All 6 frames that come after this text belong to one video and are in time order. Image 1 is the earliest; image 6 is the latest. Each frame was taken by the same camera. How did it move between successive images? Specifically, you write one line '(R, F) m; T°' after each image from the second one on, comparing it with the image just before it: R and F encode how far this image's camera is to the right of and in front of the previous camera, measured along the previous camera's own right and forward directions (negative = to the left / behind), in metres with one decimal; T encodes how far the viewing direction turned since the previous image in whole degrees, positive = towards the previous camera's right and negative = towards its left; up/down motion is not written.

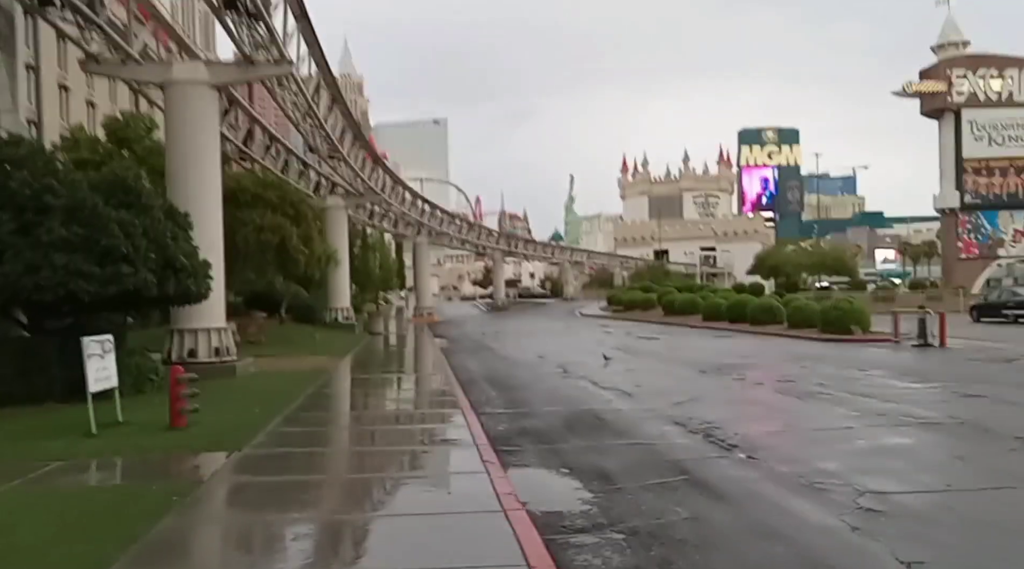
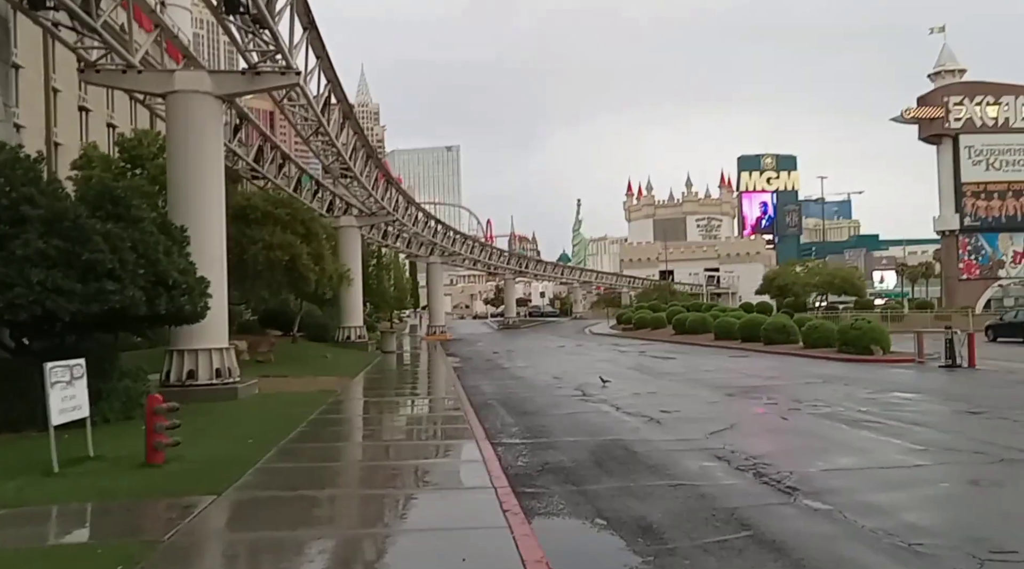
(-0.1, +1.2) m; -1°
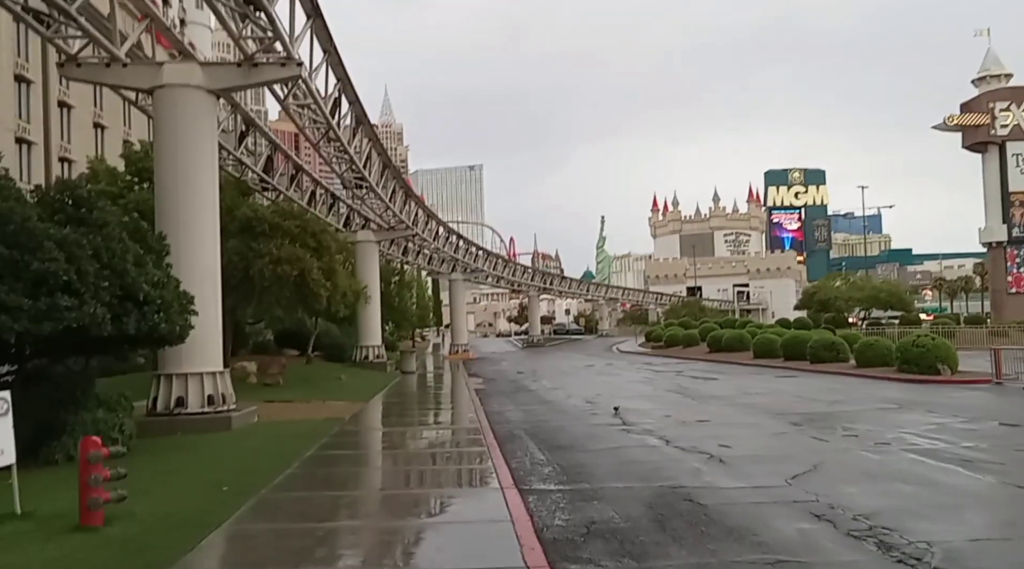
(-0.1, +2.2) m; -1°
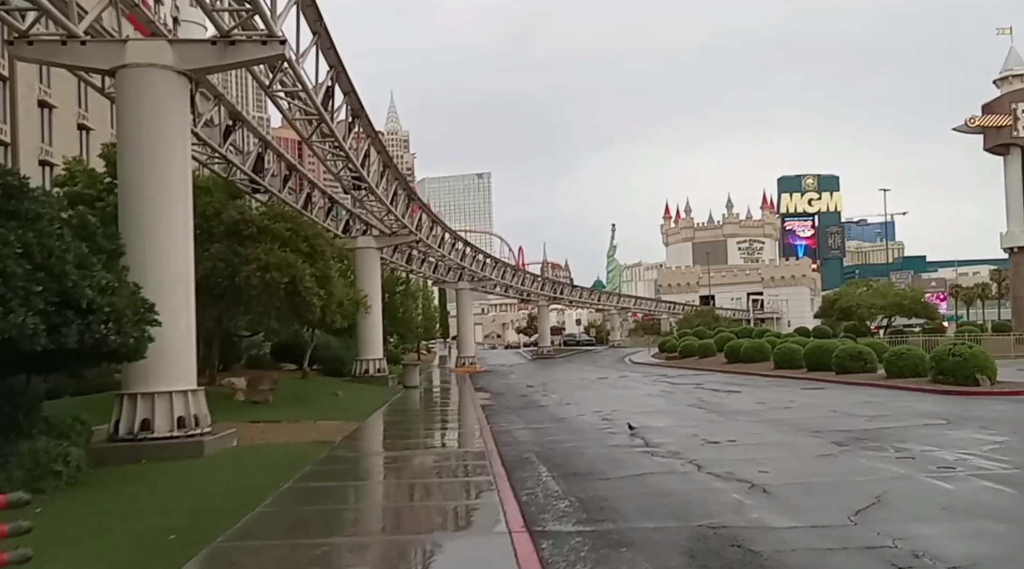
(0.0, +1.8) m; -1°
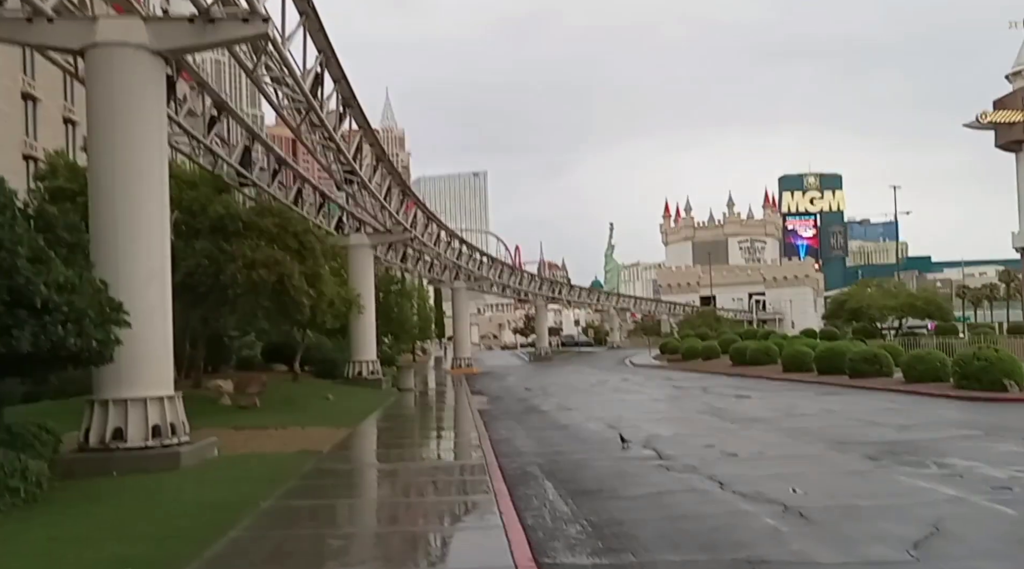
(-0.1, +1.2) m; 0°
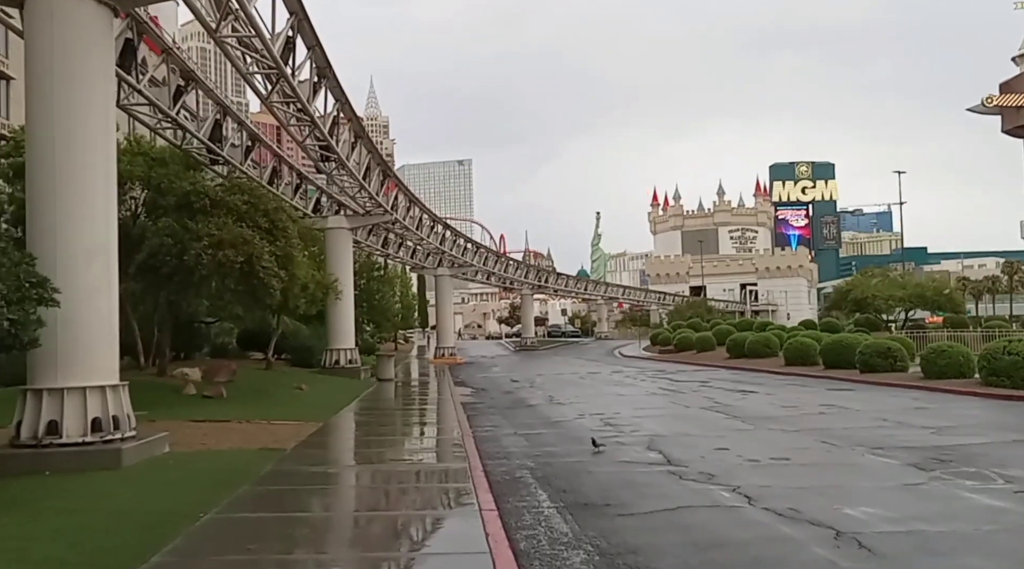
(-0.1, +1.9) m; +1°
